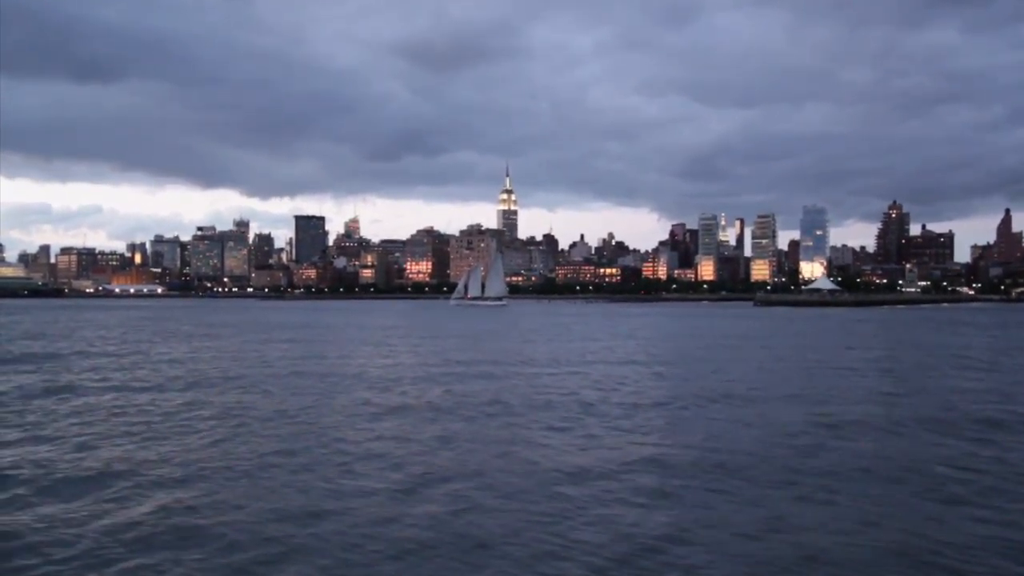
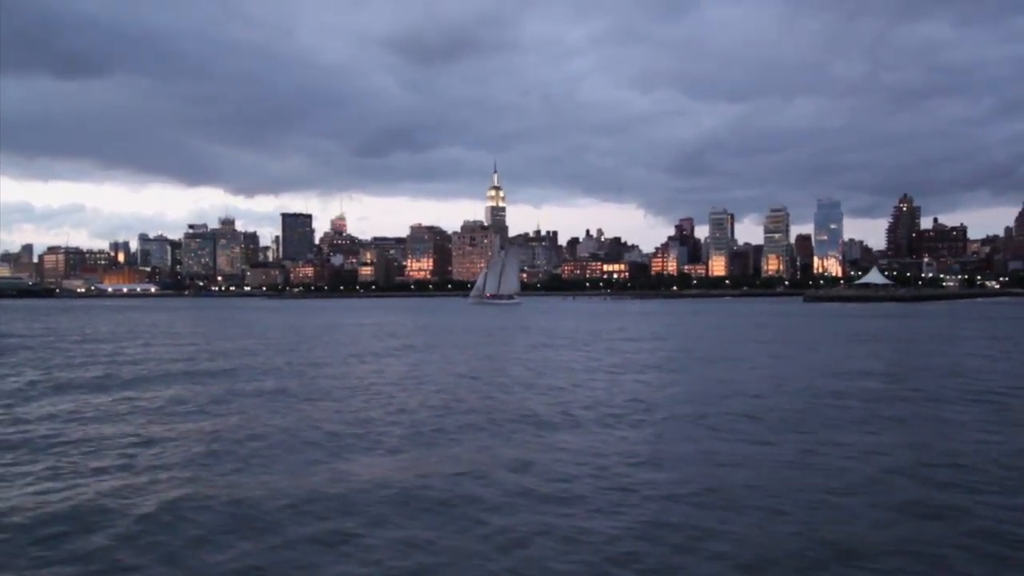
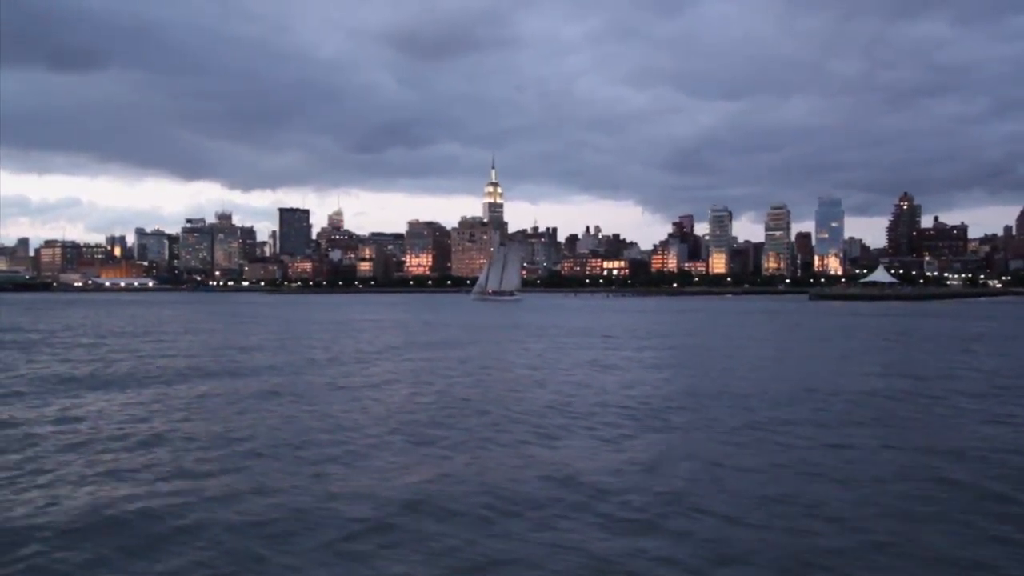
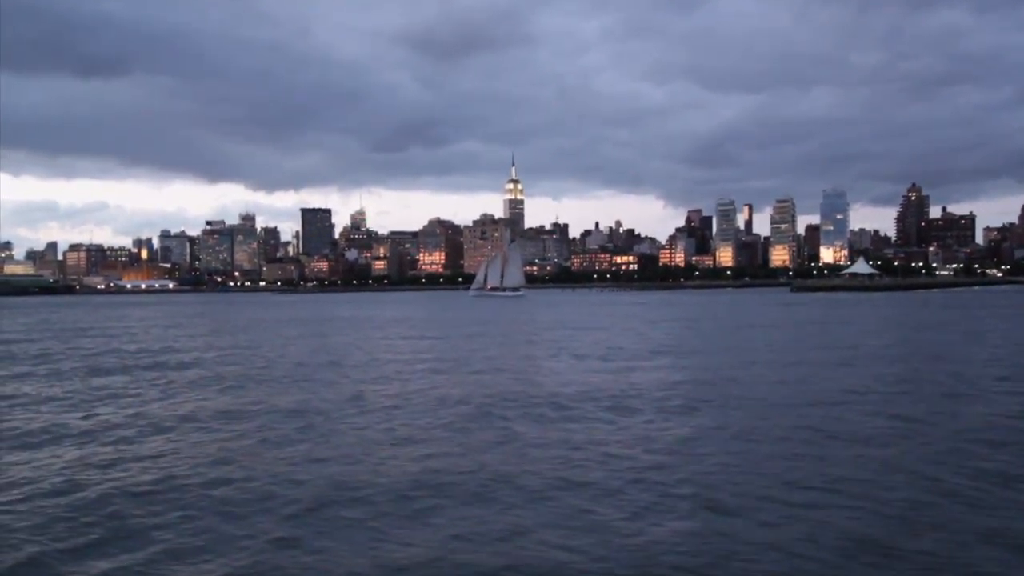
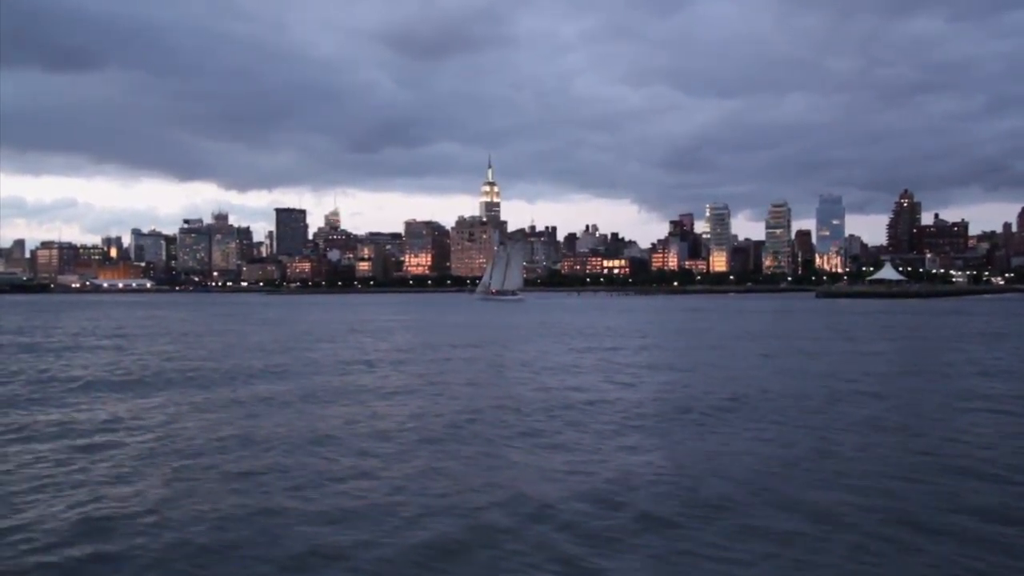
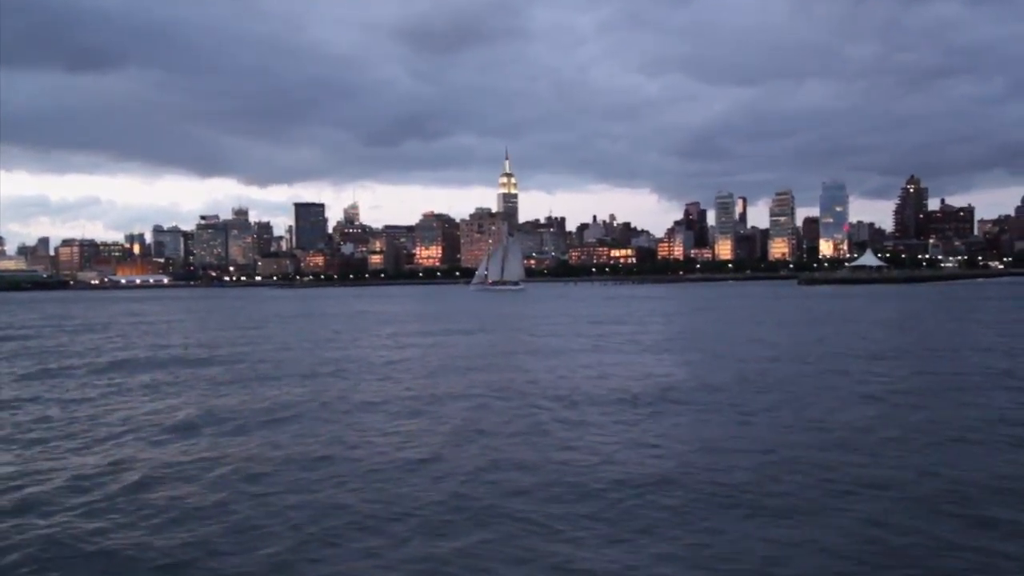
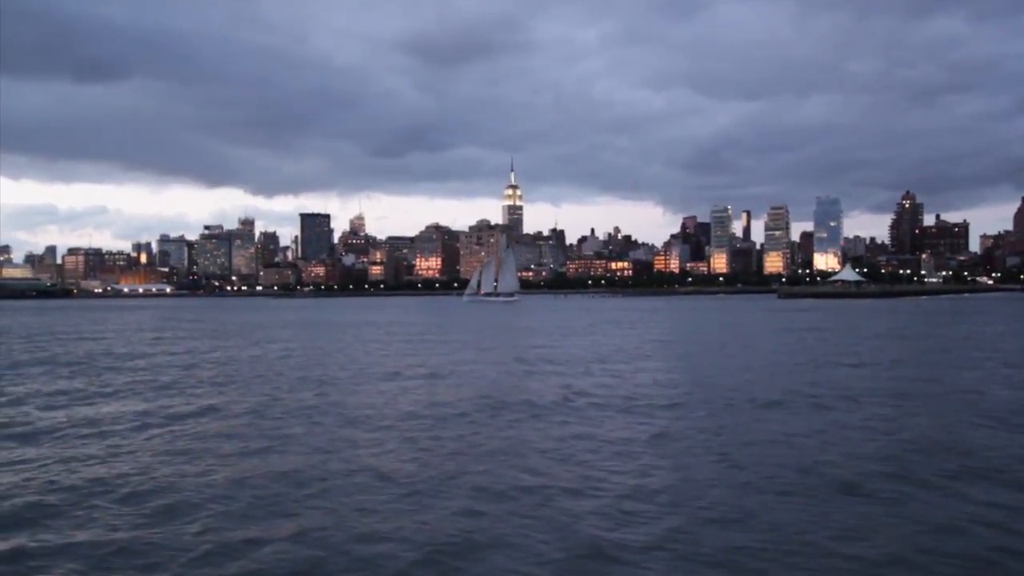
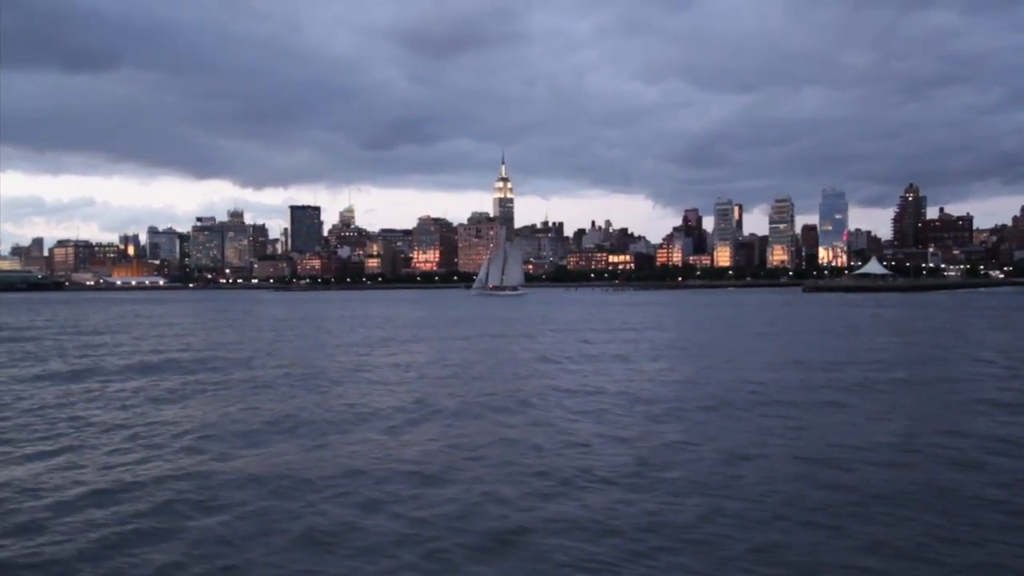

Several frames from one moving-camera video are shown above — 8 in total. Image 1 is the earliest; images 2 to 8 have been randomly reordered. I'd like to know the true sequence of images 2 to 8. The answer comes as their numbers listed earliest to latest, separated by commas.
7, 4, 6, 8, 2, 3, 5
